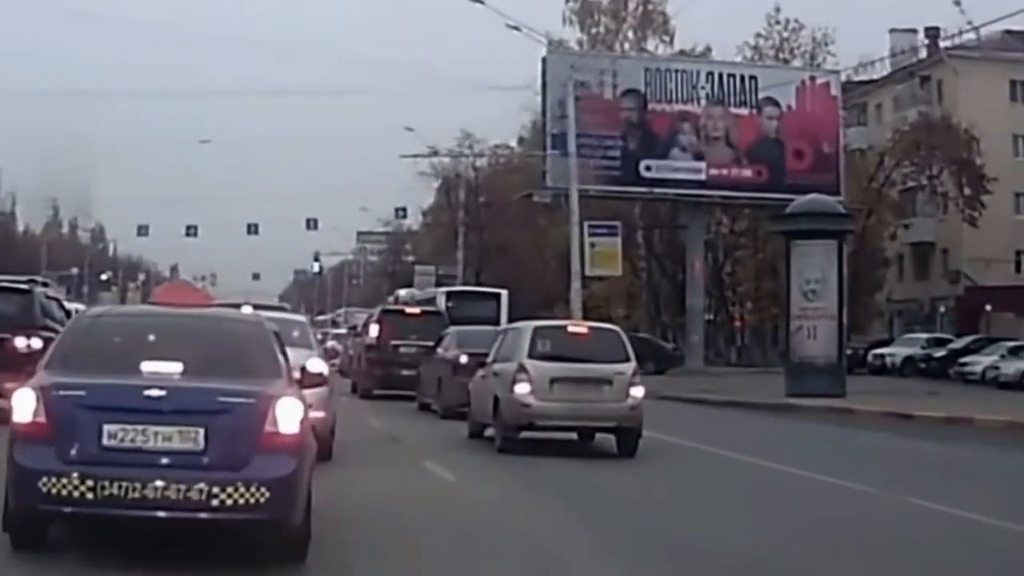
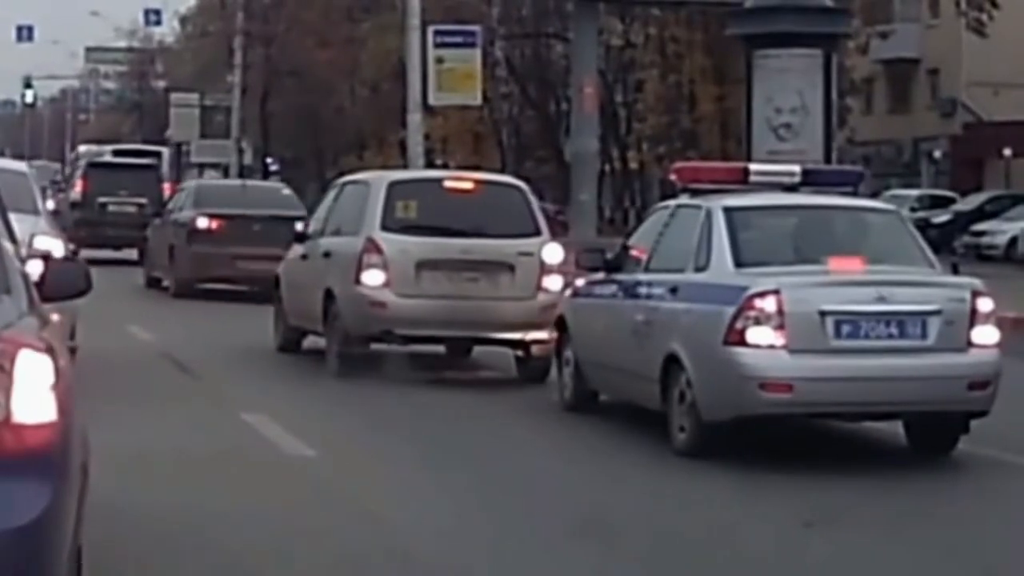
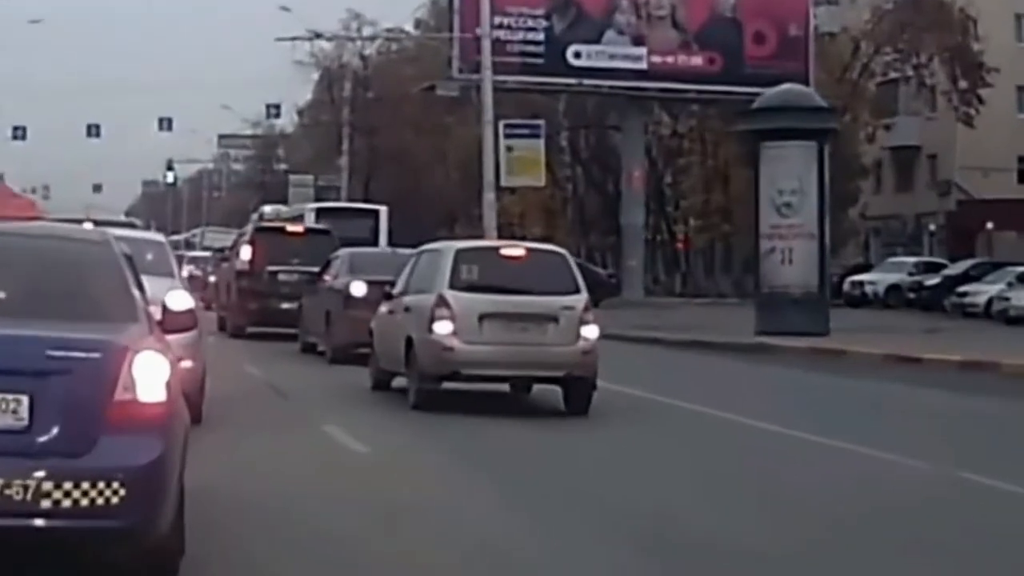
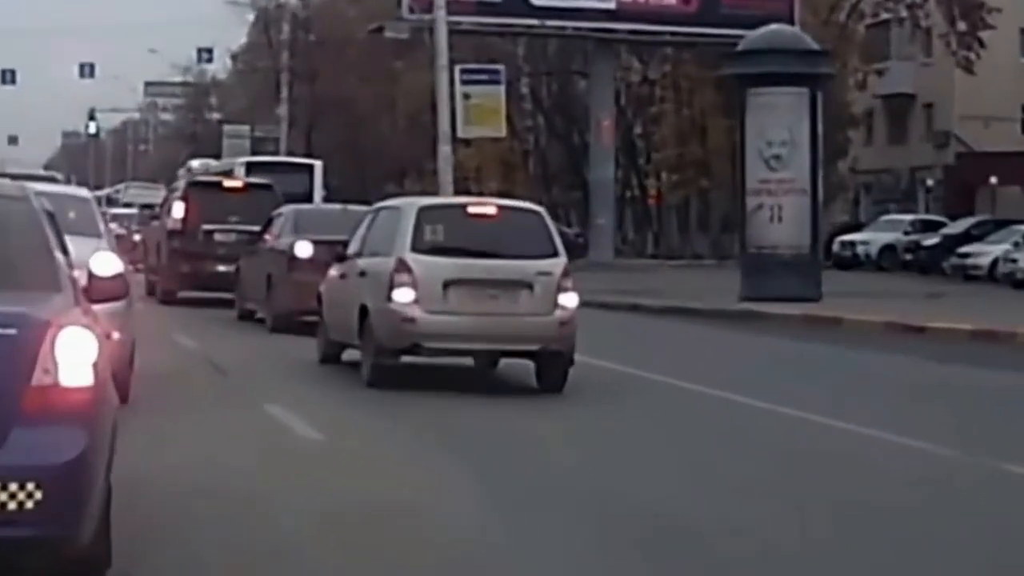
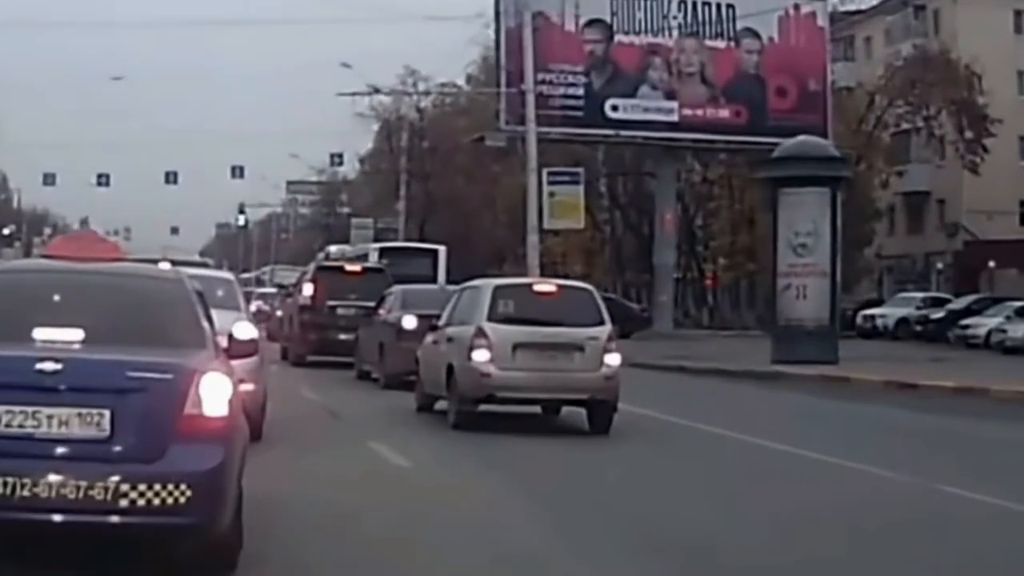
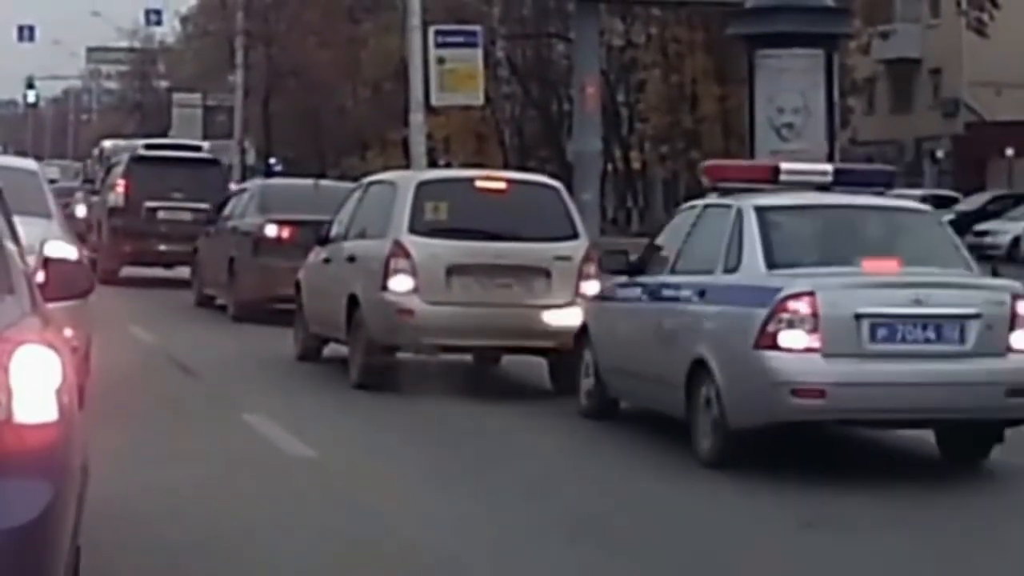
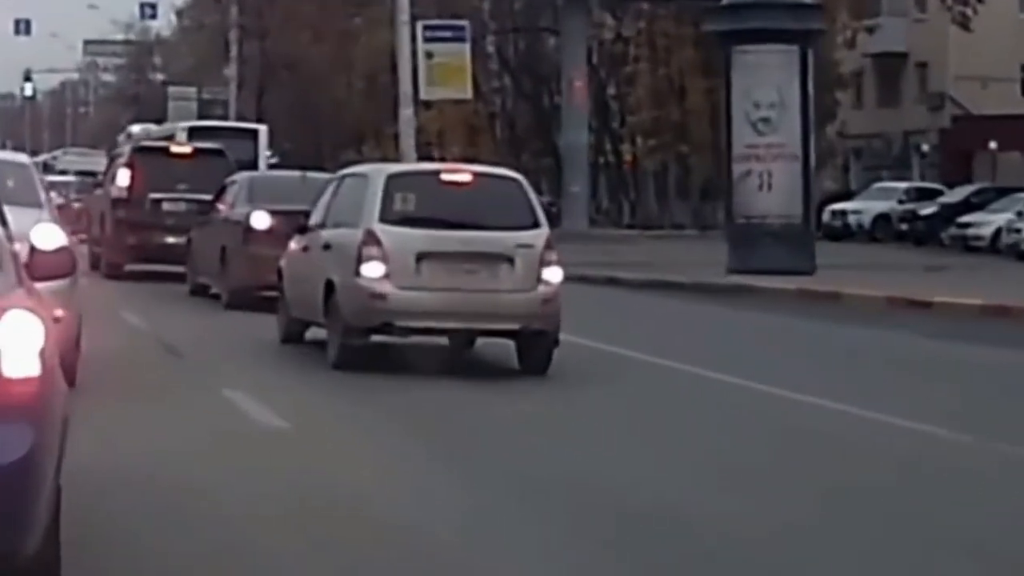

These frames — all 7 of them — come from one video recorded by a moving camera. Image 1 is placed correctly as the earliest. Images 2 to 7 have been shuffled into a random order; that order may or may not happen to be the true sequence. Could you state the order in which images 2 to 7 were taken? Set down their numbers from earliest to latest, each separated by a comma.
5, 3, 4, 7, 6, 2
